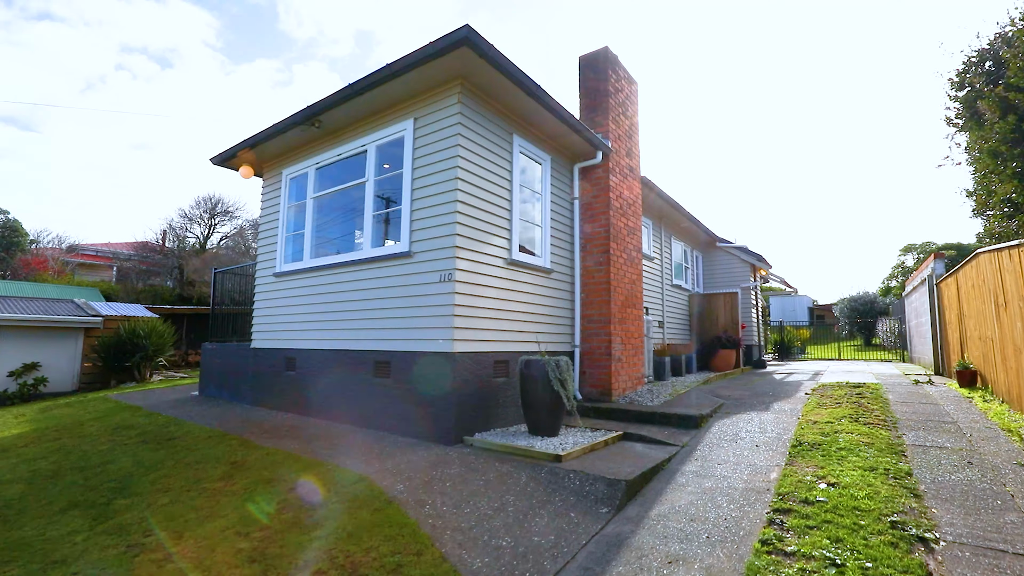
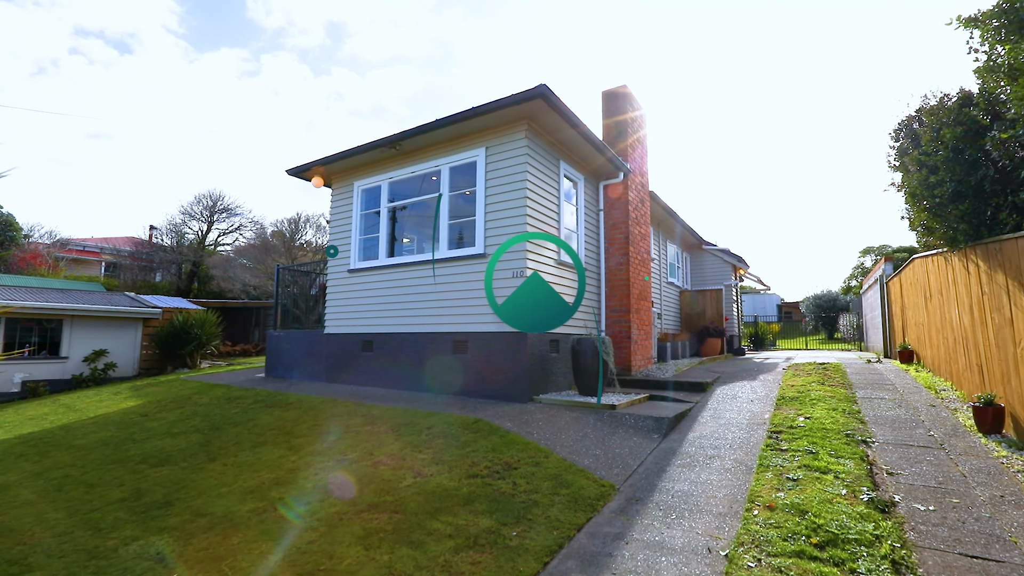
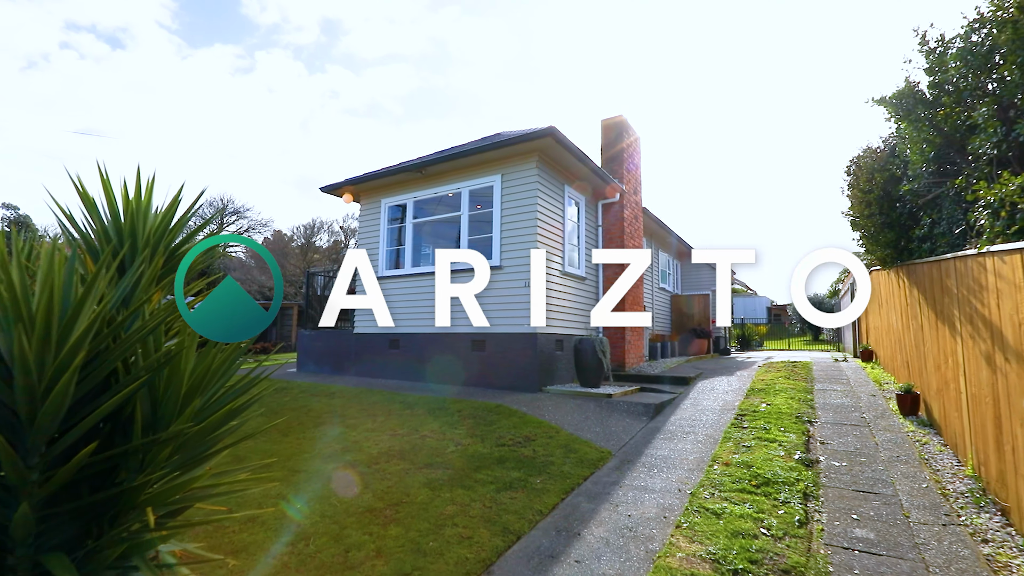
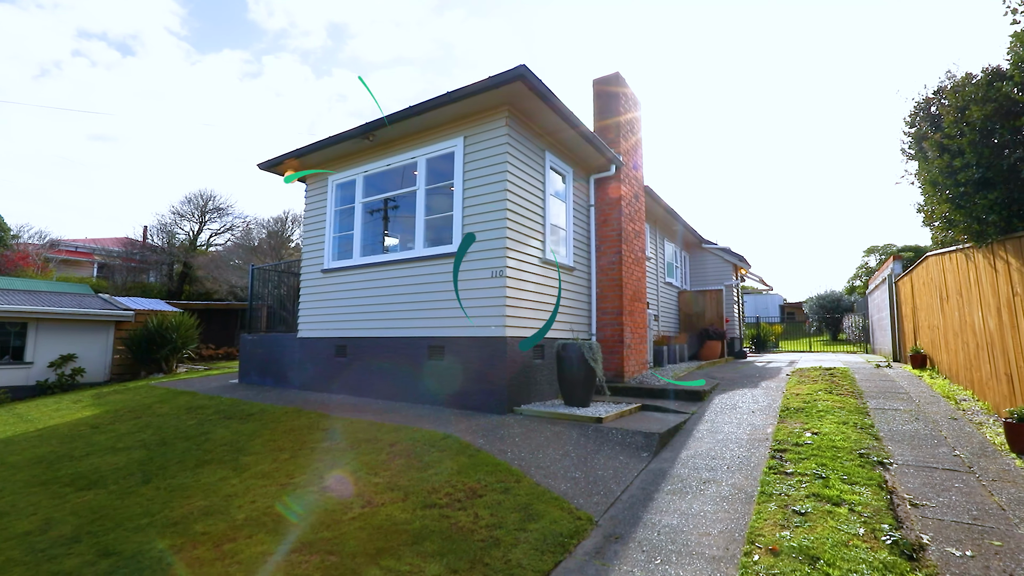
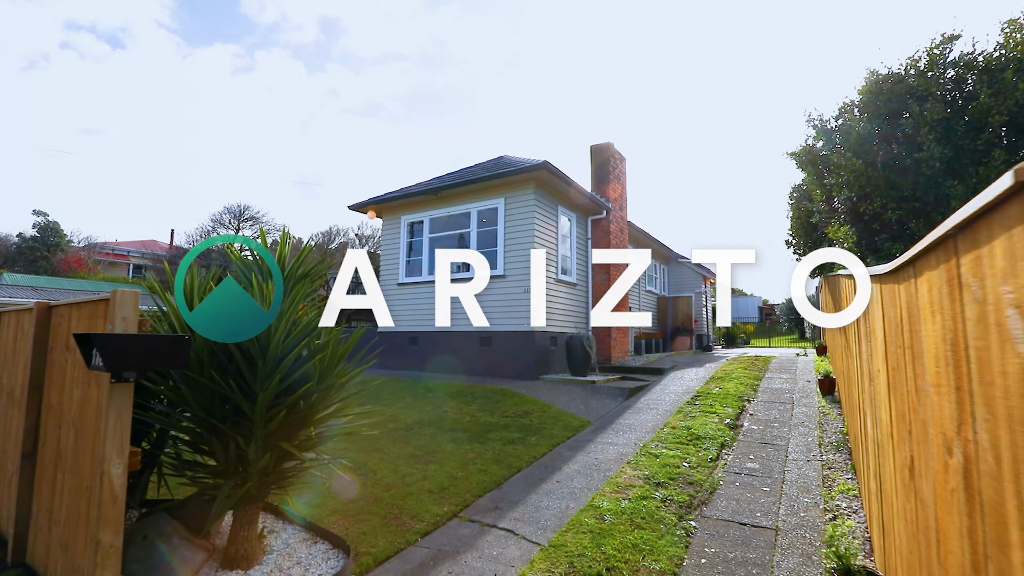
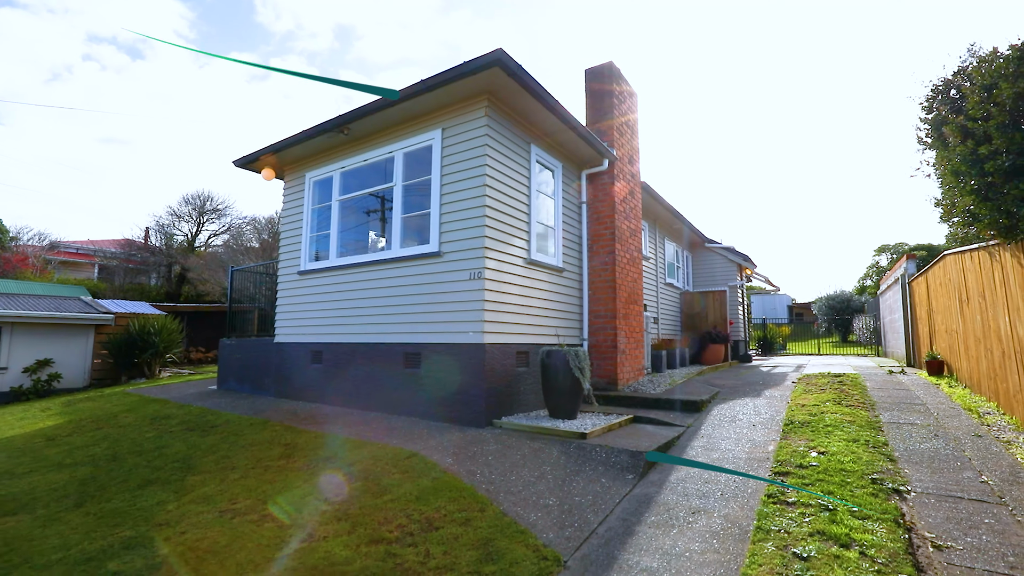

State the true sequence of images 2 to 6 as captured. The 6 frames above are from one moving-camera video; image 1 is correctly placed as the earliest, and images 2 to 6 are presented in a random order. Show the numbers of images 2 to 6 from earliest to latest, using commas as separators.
6, 4, 2, 3, 5
